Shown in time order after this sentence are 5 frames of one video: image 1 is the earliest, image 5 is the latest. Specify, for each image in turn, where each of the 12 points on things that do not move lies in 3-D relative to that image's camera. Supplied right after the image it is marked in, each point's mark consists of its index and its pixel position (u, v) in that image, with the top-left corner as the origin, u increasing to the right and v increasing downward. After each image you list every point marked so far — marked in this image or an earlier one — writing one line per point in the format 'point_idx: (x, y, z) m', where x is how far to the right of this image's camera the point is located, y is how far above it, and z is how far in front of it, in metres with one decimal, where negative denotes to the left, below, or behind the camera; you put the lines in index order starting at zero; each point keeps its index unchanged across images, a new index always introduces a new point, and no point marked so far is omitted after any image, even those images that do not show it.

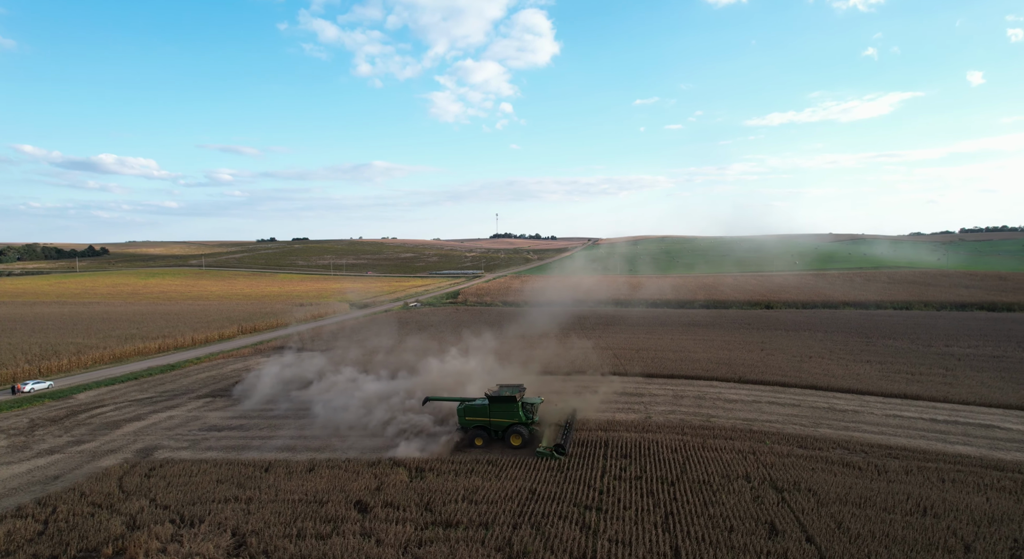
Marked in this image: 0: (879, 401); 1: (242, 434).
0: (+10.9, -3.6, +17.4) m
1: (-7.4, -4.1, +15.9) m
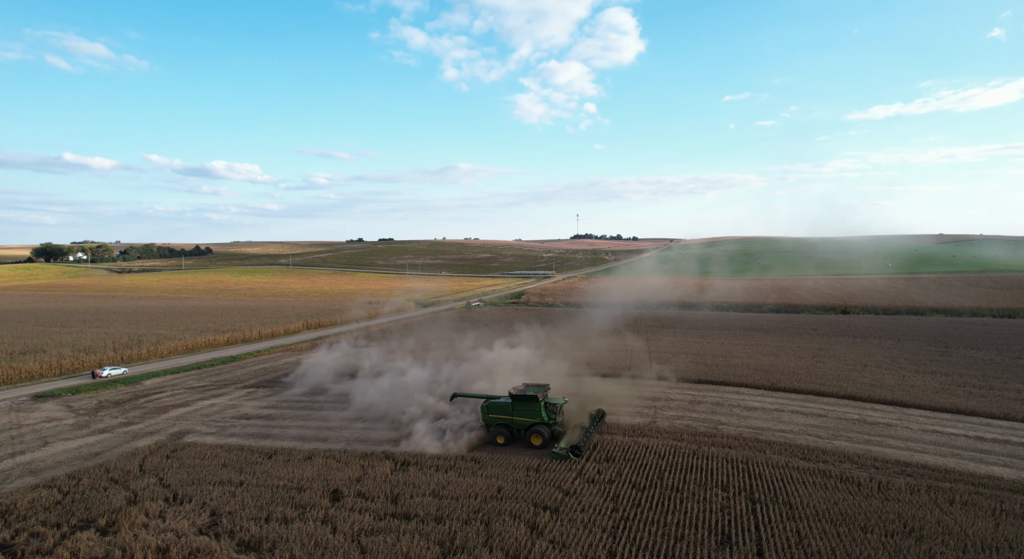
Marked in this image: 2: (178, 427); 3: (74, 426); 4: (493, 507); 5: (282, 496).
0: (+11.3, -3.7, +16.1) m
1: (-7.0, -4.1, +16.8) m
2: (-9.3, -4.1, +16.4) m
3: (-13.6, -4.5, +18.2) m
4: (-0.3, -3.4, +8.6) m
5: (-3.8, -3.5, +9.6) m
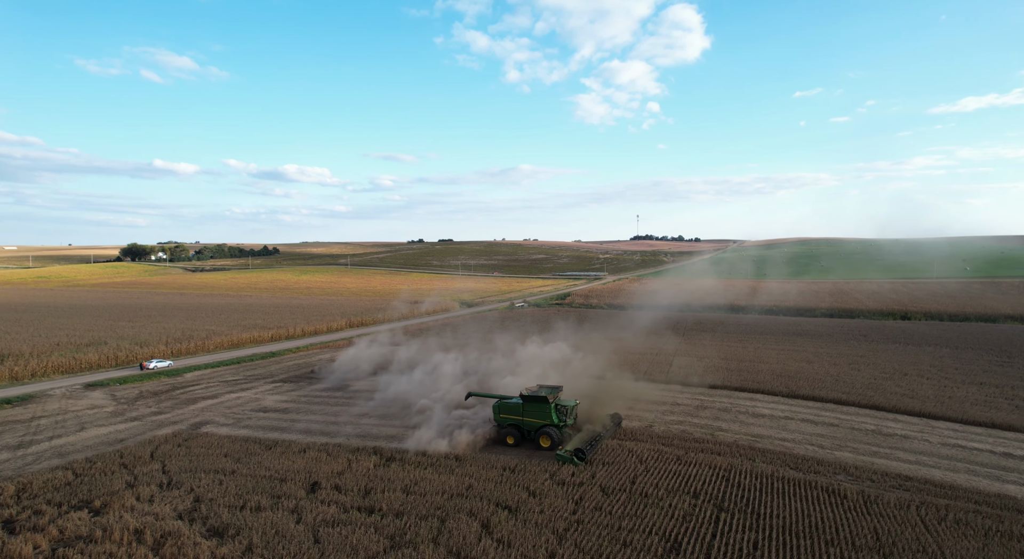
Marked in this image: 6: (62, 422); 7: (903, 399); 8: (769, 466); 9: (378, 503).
0: (+11.3, -3.9, +15.2) m
1: (-6.9, -4.0, +17.5) m
2: (-9.2, -4.1, +17.3) m
3: (-13.3, -4.4, +19.4) m
4: (-0.9, -3.4, +8.7) m
5: (-4.2, -3.5, +10.0) m
6: (-14.1, -4.4, +18.4) m
7: (+12.4, -3.8, +18.7) m
8: (+4.8, -3.5, +10.9) m
9: (-2.1, -3.4, +9.0) m
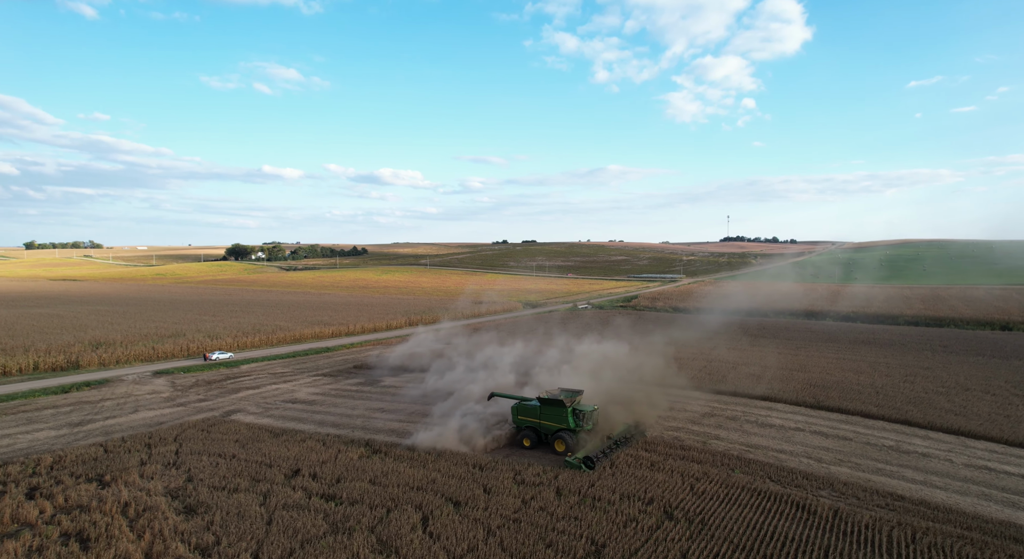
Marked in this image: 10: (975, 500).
0: (+11.3, -4.0, +14.0) m
1: (-6.5, -4.0, +18.6) m
2: (-8.8, -4.0, +18.7) m
3: (-12.6, -4.3, +21.3) m
4: (-1.6, -3.4, +9.1) m
5: (-4.8, -3.5, +10.8) m
6: (-13.5, -4.3, +20.4) m
7: (+12.8, -3.9, +17.3) m
8: (+4.2, -3.6, +10.6) m
9: (-2.8, -3.4, +9.5) m
10: (+8.3, -4.0, +10.6) m
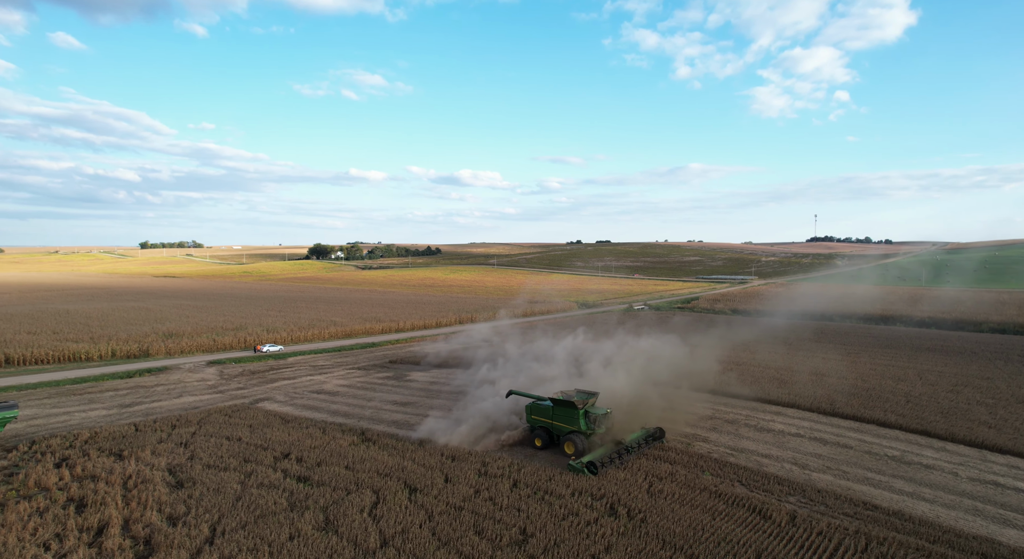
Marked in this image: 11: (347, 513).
0: (+11.0, -4.1, +13.1) m
1: (-6.1, -3.9, +19.7) m
2: (-8.4, -3.9, +20.0) m
3: (-11.8, -4.2, +23.1) m
4: (-2.3, -3.4, +9.7) m
5: (-5.3, -3.4, +11.8) m
6: (-12.9, -4.2, +22.3) m
7: (+12.9, -4.0, +16.2) m
8: (+3.6, -3.6, +10.5) m
9: (-3.4, -3.4, +10.3) m
10: (+7.7, -4.0, +10.0) m
11: (-2.3, -3.4, +8.5) m
